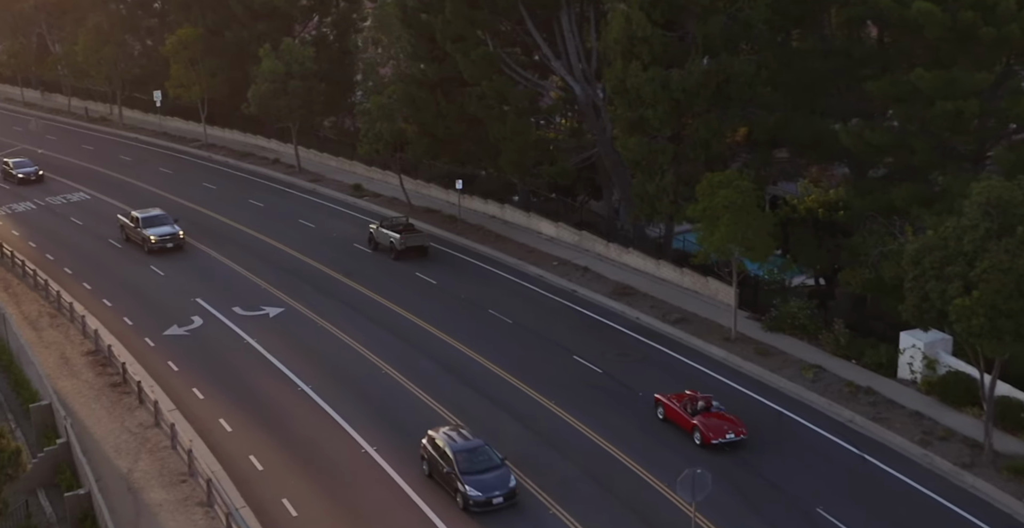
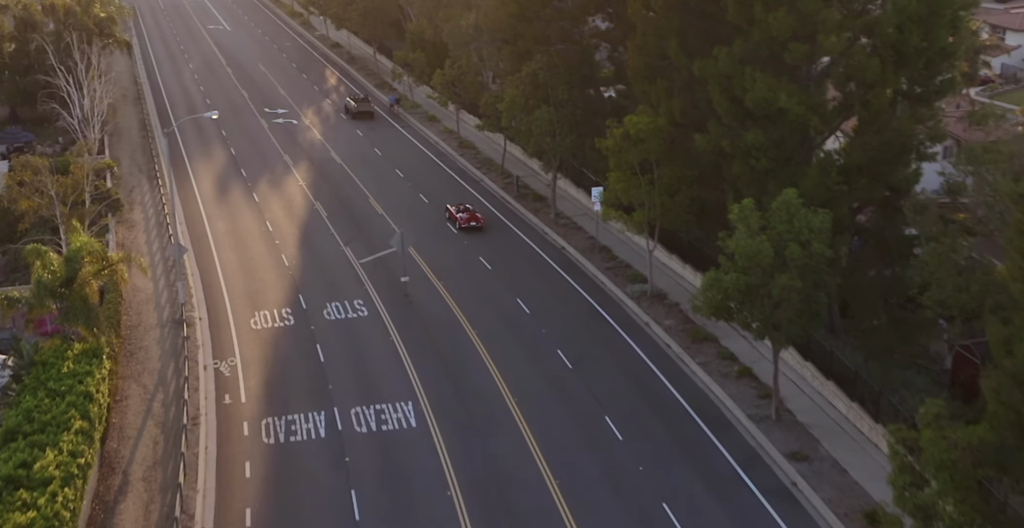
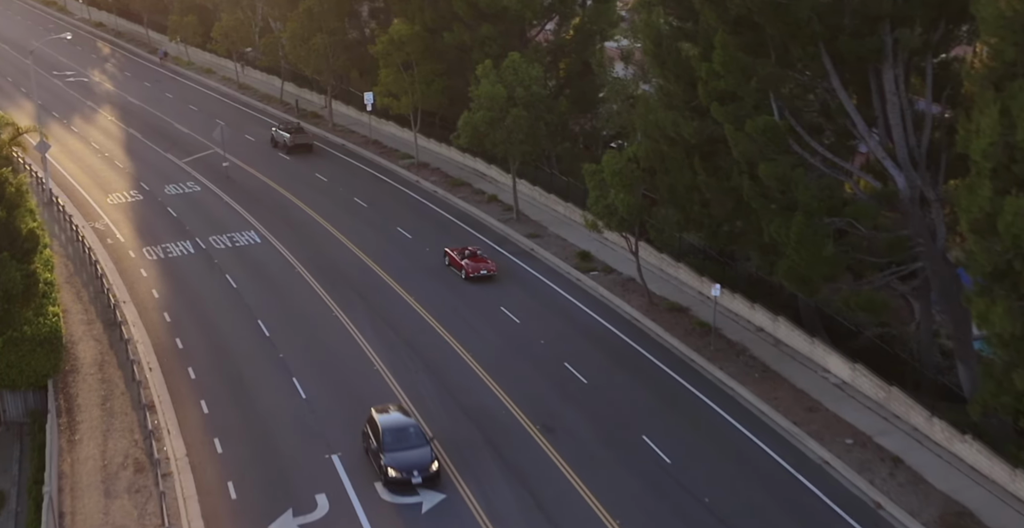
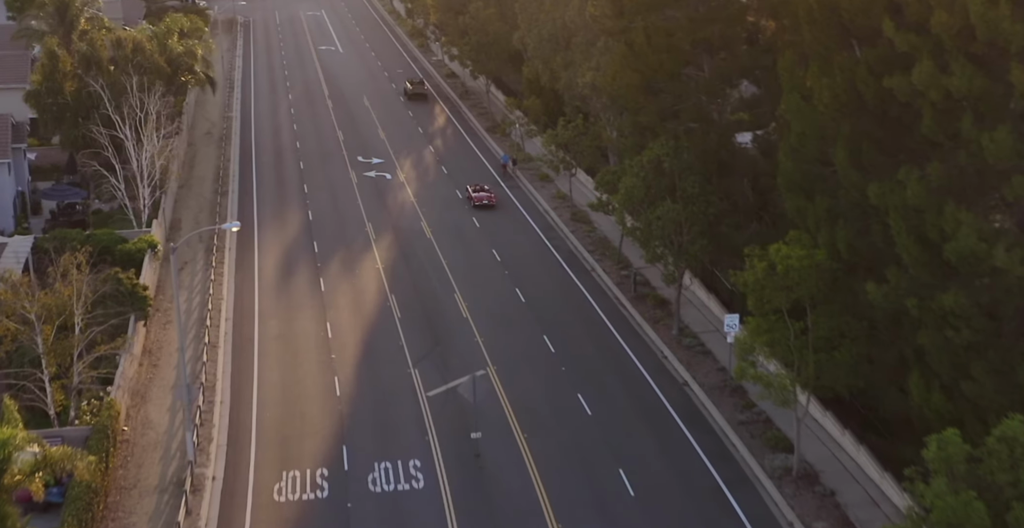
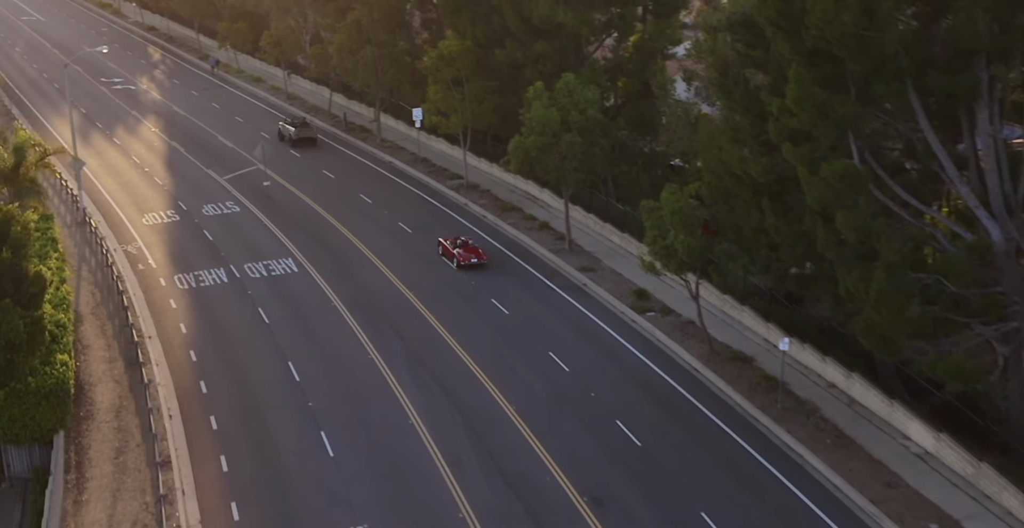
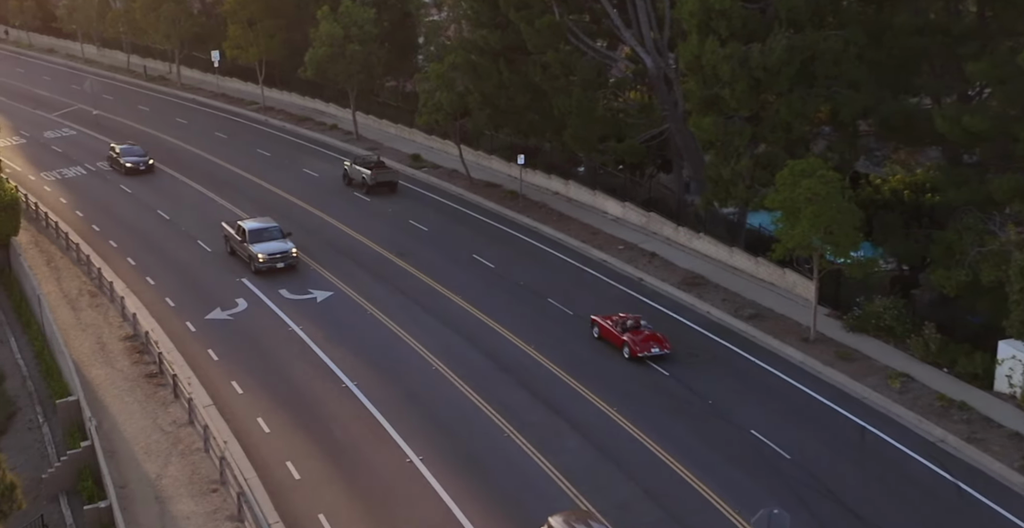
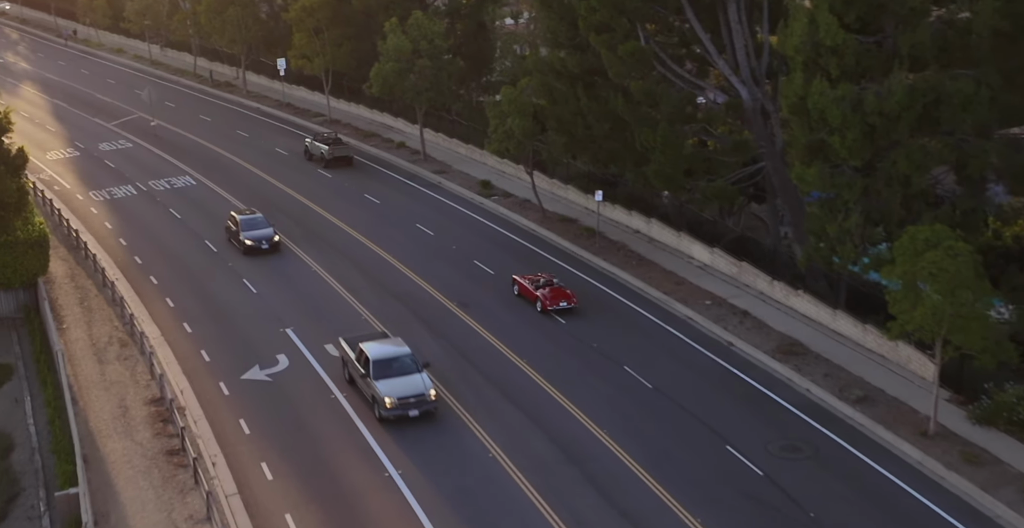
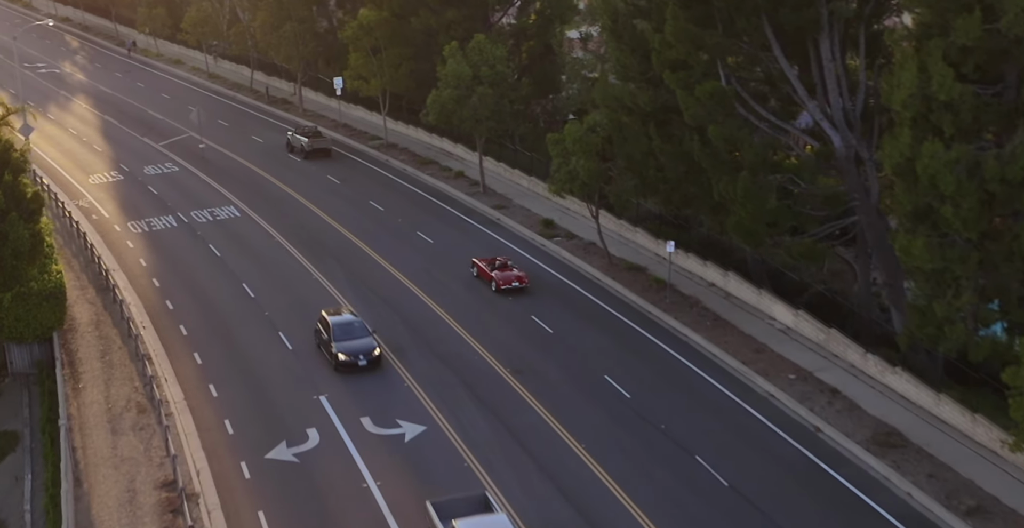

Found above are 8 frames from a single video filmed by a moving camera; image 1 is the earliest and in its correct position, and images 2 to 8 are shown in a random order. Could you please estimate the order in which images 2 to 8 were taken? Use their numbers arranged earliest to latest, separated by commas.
6, 7, 8, 3, 5, 2, 4
